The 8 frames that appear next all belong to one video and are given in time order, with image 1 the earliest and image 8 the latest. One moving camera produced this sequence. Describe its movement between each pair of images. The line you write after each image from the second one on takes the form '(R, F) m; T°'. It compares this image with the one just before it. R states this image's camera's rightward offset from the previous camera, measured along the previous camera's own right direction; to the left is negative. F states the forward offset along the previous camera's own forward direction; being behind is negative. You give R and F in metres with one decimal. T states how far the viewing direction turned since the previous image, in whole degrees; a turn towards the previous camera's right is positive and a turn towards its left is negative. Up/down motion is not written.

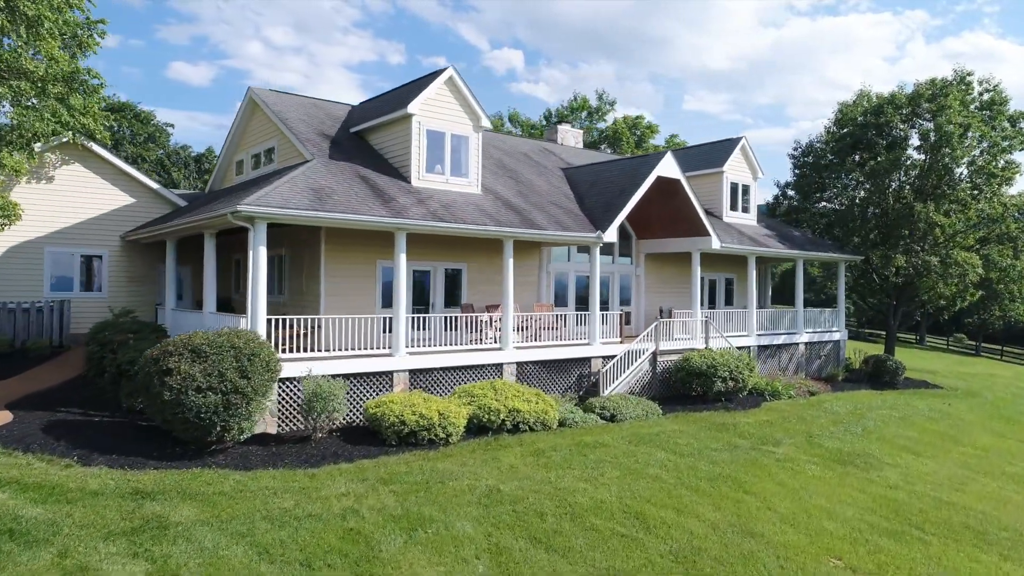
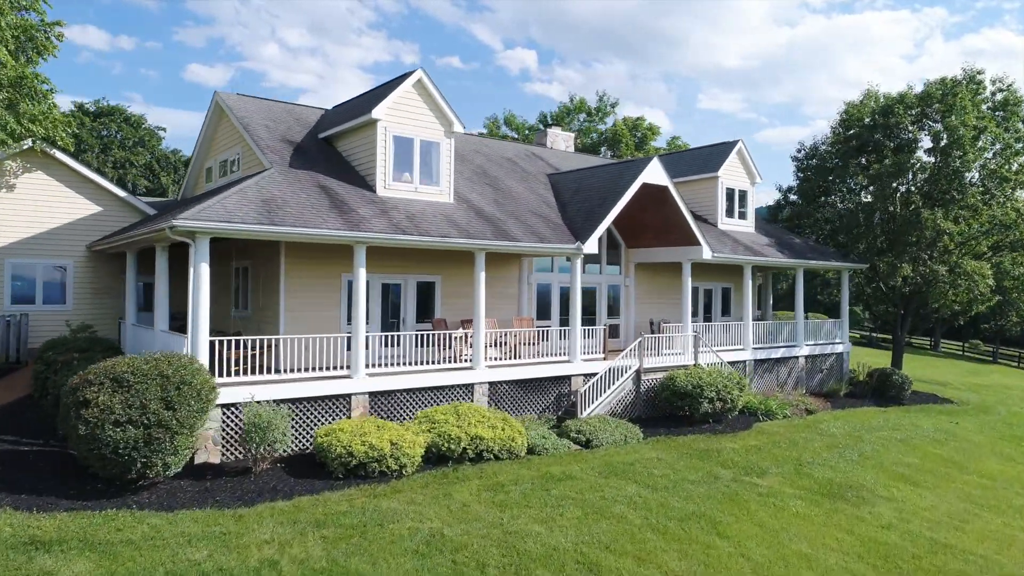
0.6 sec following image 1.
(+0.9, +1.0) m; -1°
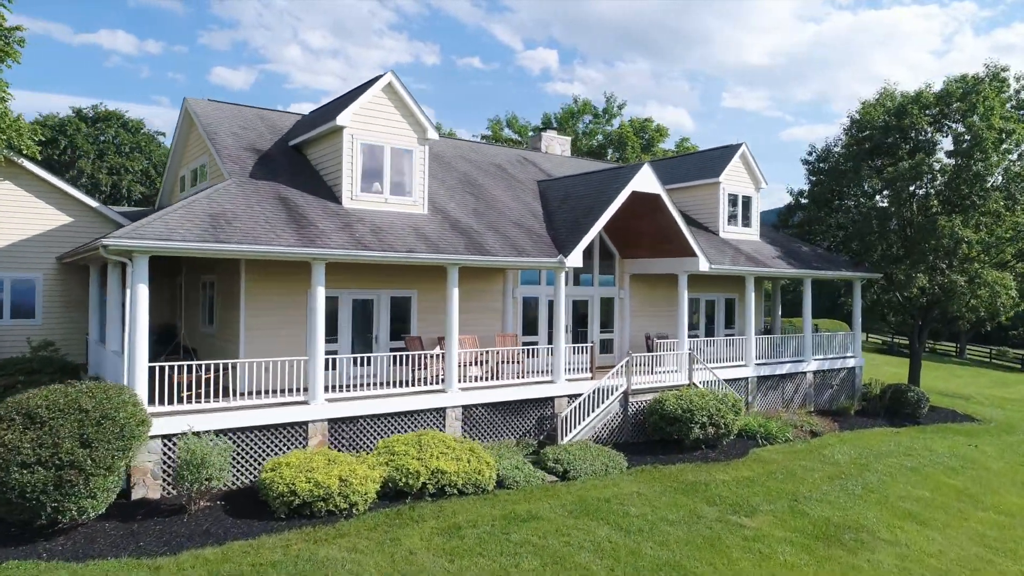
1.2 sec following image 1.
(+0.9, +1.0) m; -2°
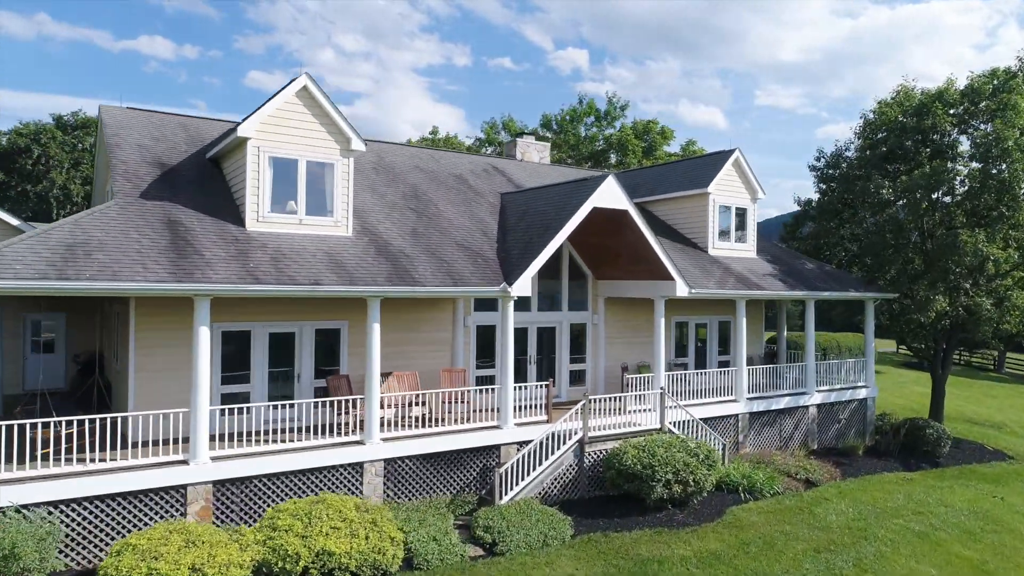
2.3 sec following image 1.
(+1.8, +2.1) m; -2°
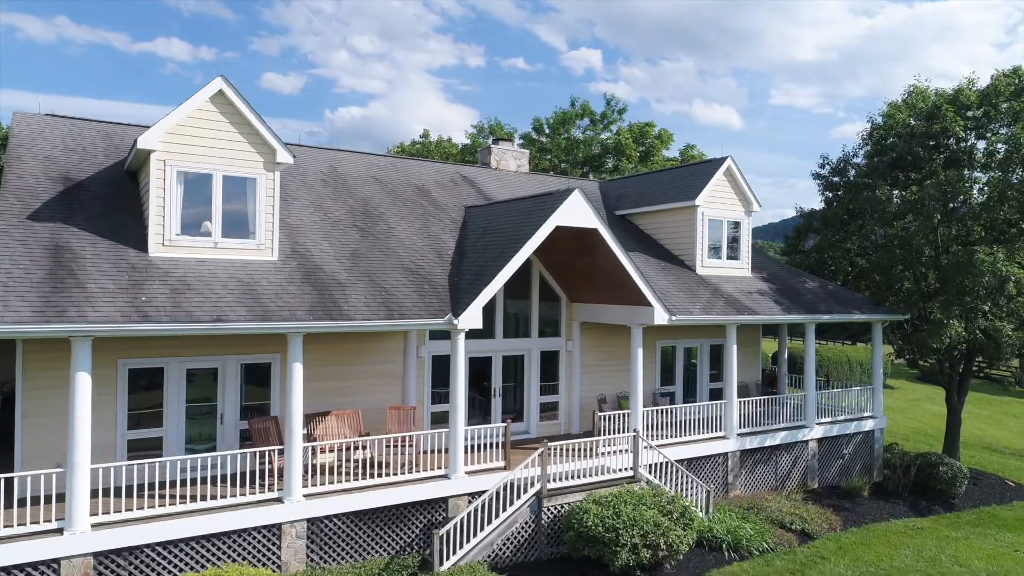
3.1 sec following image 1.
(+1.1, +1.7) m; -1°
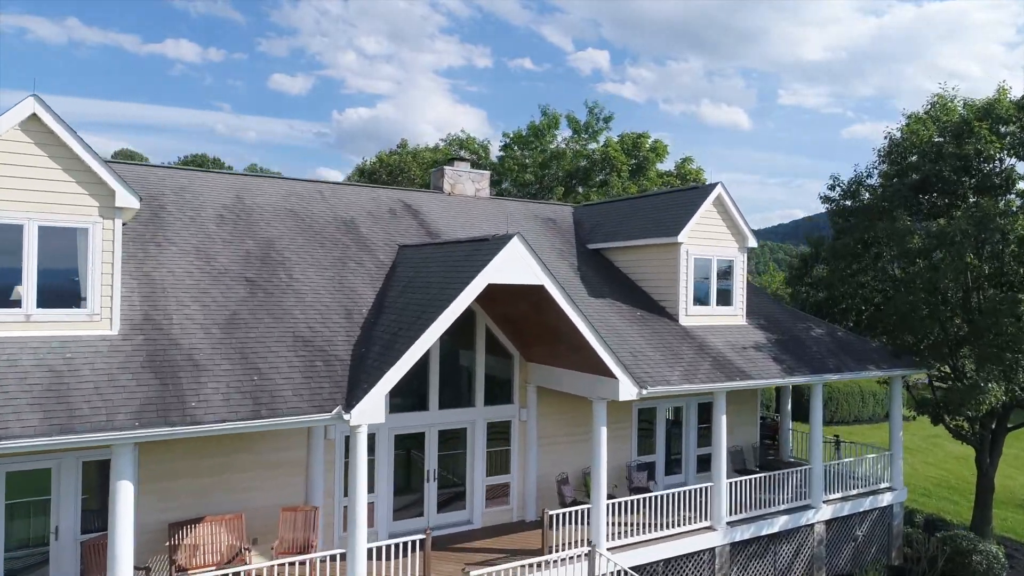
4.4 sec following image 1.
(+1.2, +2.8) m; -1°
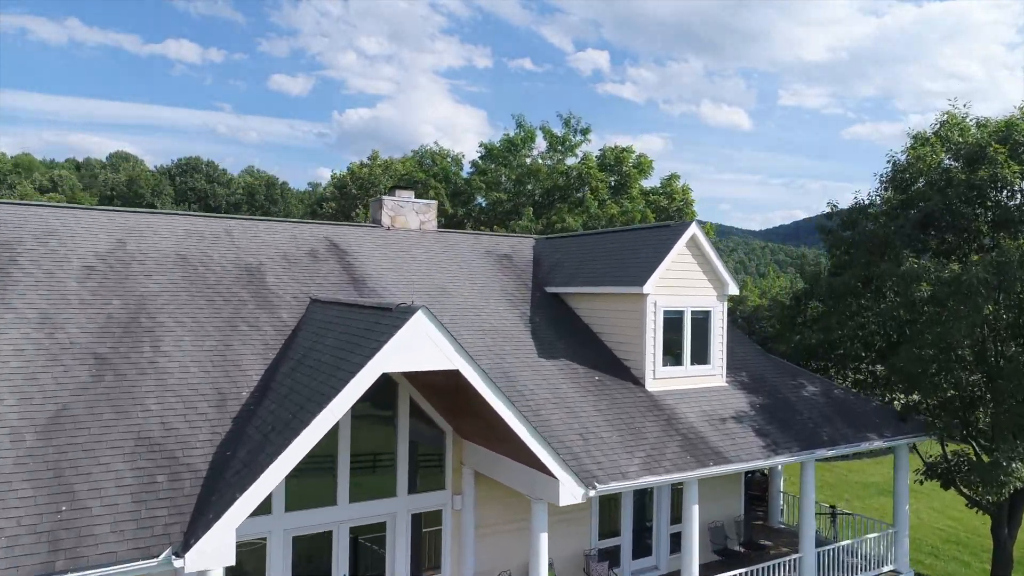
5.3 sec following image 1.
(+1.1, +2.2) m; 0°
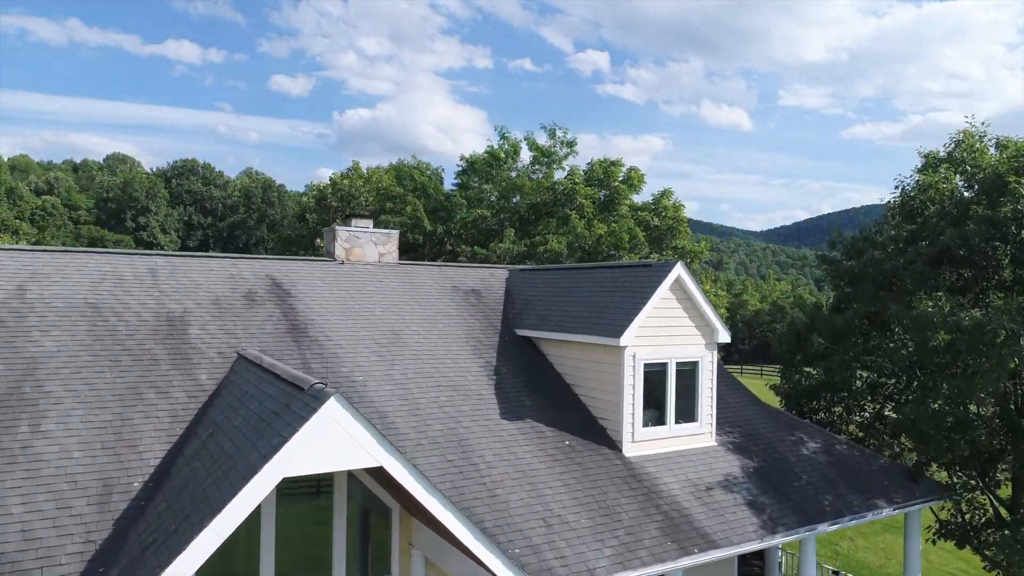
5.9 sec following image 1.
(+0.6, +1.5) m; 0°
